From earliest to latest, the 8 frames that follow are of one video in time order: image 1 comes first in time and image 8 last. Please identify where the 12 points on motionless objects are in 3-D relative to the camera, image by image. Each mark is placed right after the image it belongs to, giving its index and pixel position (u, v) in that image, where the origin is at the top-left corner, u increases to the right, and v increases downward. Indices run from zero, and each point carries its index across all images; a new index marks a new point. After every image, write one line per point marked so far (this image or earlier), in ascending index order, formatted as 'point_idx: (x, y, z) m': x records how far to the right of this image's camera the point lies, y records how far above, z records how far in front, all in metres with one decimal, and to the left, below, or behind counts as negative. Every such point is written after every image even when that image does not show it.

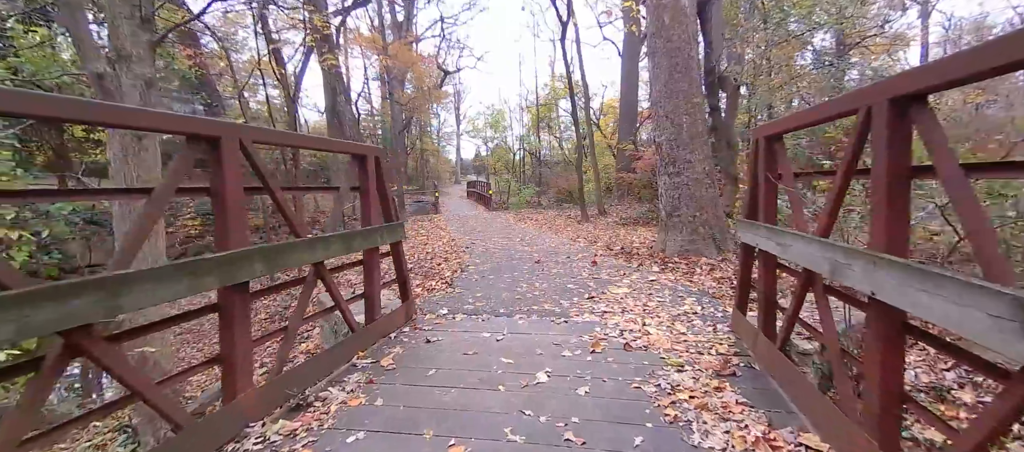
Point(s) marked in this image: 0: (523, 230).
0: (+0.4, -0.2, +13.6) m
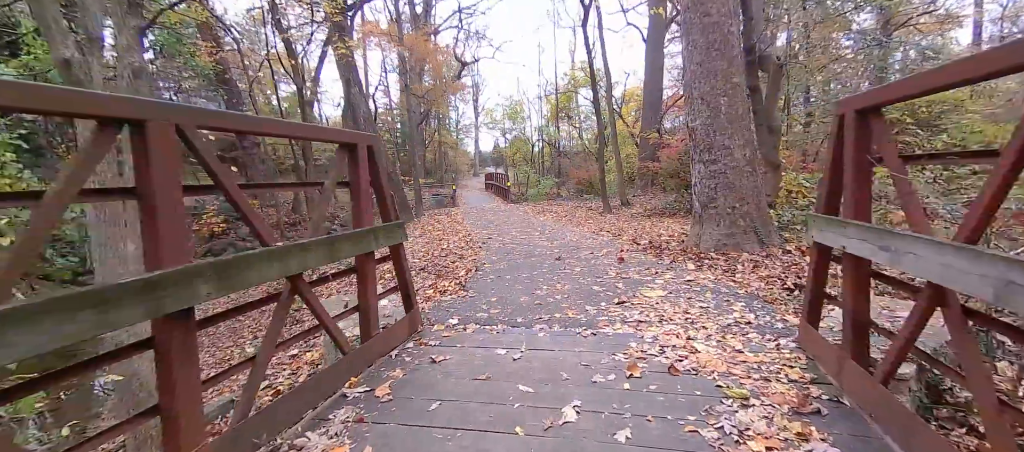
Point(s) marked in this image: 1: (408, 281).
0: (+1.0, +0.1, +13.1) m
1: (-0.8, -0.4, +3.1) m
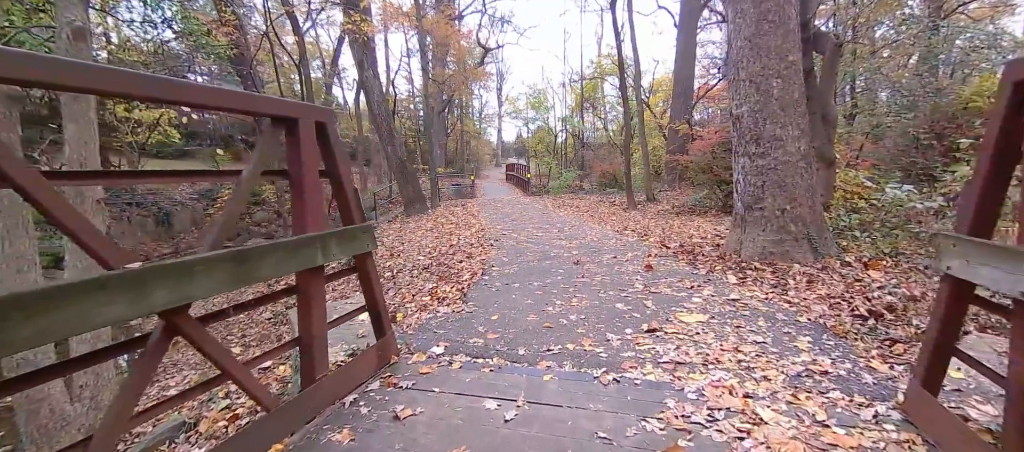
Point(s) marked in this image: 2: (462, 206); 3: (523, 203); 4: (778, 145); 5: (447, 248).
0: (+1.5, +0.2, +12.3) m
1: (-0.8, -0.5, +2.4) m
2: (-2.0, +0.8, +15.8) m
3: (+0.5, +1.0, +17.2) m
4: (+3.7, +1.1, +5.5) m
5: (-1.3, -0.4, +7.6) m
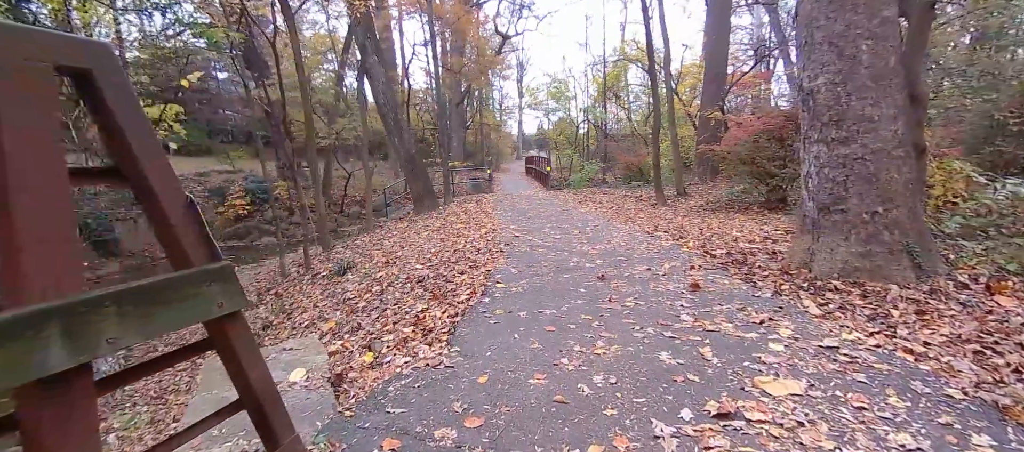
0: (+2.0, +0.3, +11.1) m
1: (-0.9, -0.6, +1.4) m
2: (-1.3, +0.9, +14.8) m
3: (+1.2, +1.1, +16.1) m
4: (+3.8, +1.0, +4.2) m
5: (-1.0, -0.5, +6.6) m
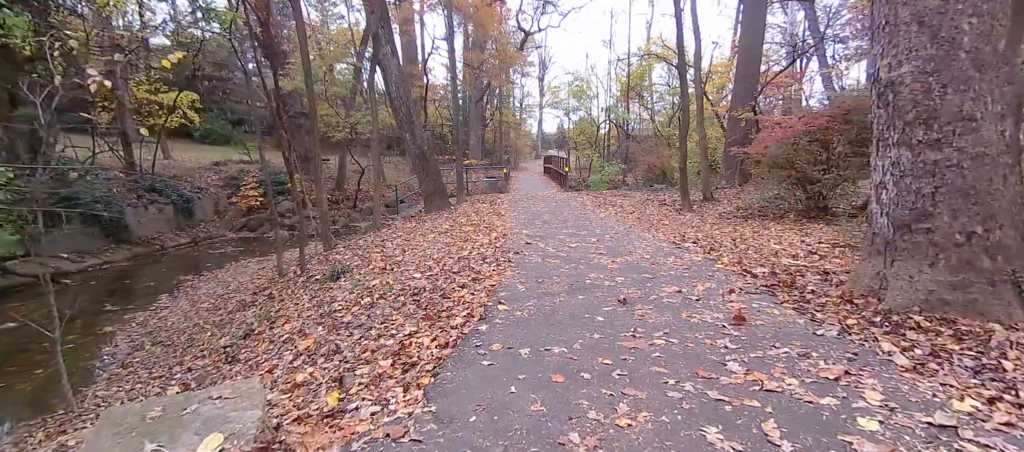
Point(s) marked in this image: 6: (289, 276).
0: (+2.4, +0.1, +10.4) m
1: (-1.0, -0.7, +0.8) m
2: (-0.8, +0.8, +14.2) m
3: (+1.8, +1.0, +15.4) m
4: (+3.9, +0.8, +3.4) m
5: (-0.9, -0.5, +6.0) m
6: (-4.2, -0.9, +7.3) m
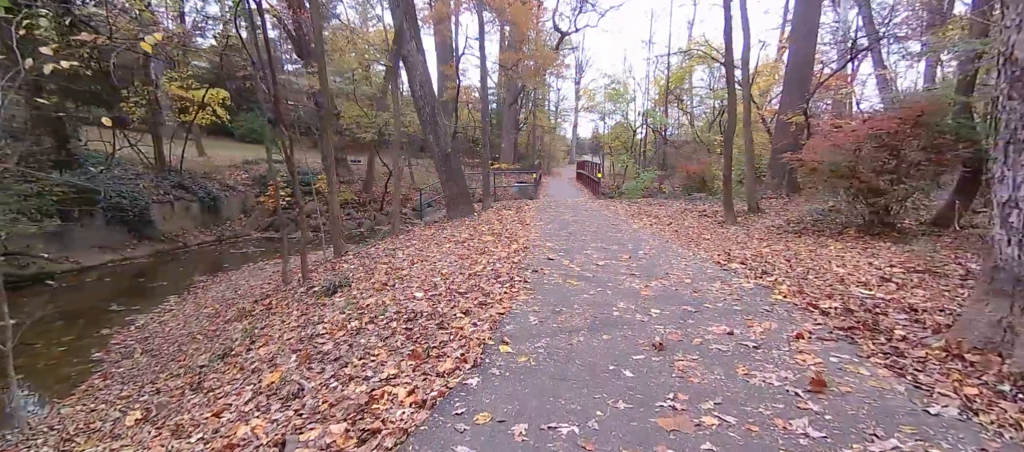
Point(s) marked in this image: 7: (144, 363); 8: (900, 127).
0: (+3.0, -0.2, +9.4) m
1: (-1.2, -0.8, +0.1) m
2: (+0.1, +0.6, +13.5) m
3: (+2.8, +0.7, +14.4) m
4: (+3.9, +0.6, +2.3) m
5: (-0.7, -0.7, +5.3) m
6: (-3.8, -1.0, +6.8) m
7: (-5.0, -1.9, +5.4) m
8: (+7.8, +1.9, +7.6) m
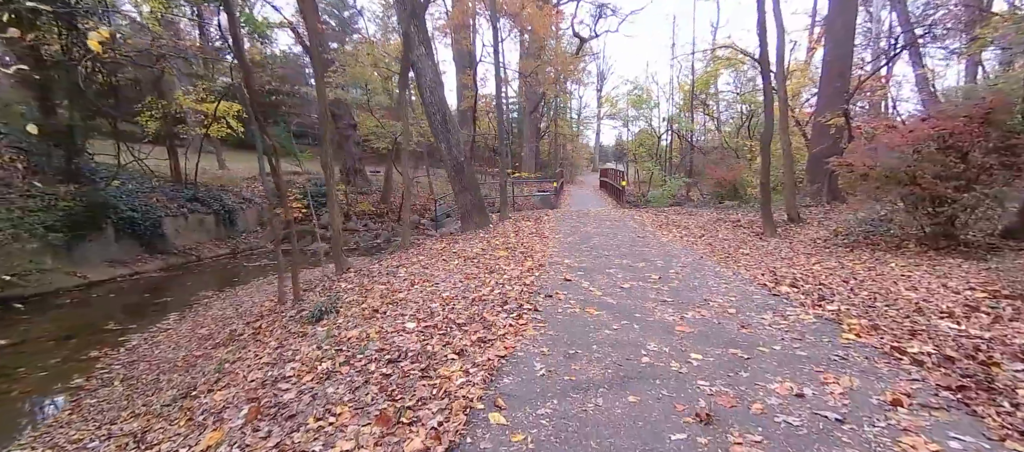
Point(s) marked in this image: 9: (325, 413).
0: (+3.3, -0.5, +8.5) m
1: (-1.4, -0.9, -0.6) m
2: (+0.7, +0.2, +12.7) m
3: (+3.5, +0.3, +13.5) m
4: (+3.9, +0.4, +1.4) m
5: (-0.6, -0.9, +4.6) m
6: (-3.6, -1.3, +6.3) m
7: (-4.9, -2.1, +4.9) m
8: (+8.0, +1.6, +6.5) m
9: (-1.3, -1.3, +2.7) m
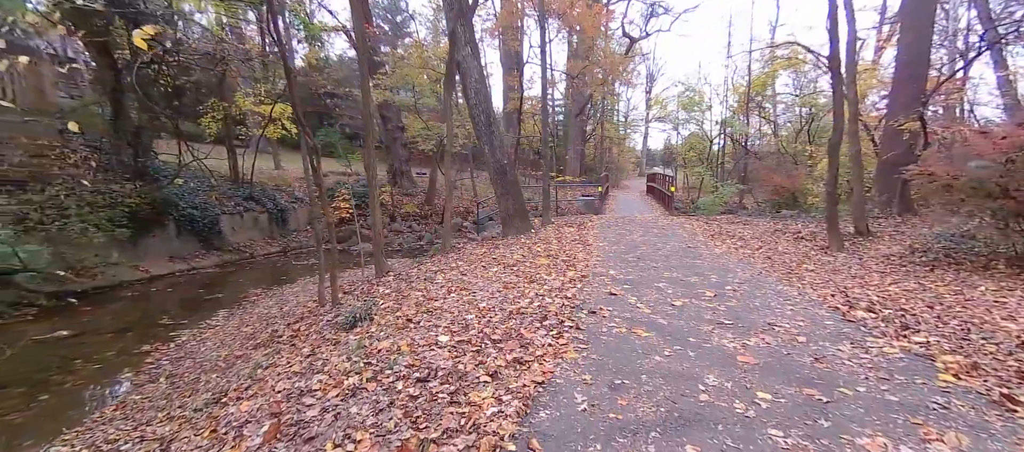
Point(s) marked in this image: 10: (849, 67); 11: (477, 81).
0: (+4.1, -0.7, +7.8) m
1: (-1.5, -0.9, -0.7) m
2: (+2.1, 0.0, +12.3) m
3: (+4.9, 0.0, +12.8) m
4: (+4.0, +0.2, +0.6) m
5: (-0.1, -1.0, +4.3) m
6: (-3.0, -1.3, +6.3) m
7: (-4.4, -2.1, +5.0) m
8: (+8.7, +1.3, +5.3) m
9: (-1.1, -1.3, +2.5) m
10: (+9.5, +4.5, +10.5) m
11: (-0.9, +3.7, +10.1) m
